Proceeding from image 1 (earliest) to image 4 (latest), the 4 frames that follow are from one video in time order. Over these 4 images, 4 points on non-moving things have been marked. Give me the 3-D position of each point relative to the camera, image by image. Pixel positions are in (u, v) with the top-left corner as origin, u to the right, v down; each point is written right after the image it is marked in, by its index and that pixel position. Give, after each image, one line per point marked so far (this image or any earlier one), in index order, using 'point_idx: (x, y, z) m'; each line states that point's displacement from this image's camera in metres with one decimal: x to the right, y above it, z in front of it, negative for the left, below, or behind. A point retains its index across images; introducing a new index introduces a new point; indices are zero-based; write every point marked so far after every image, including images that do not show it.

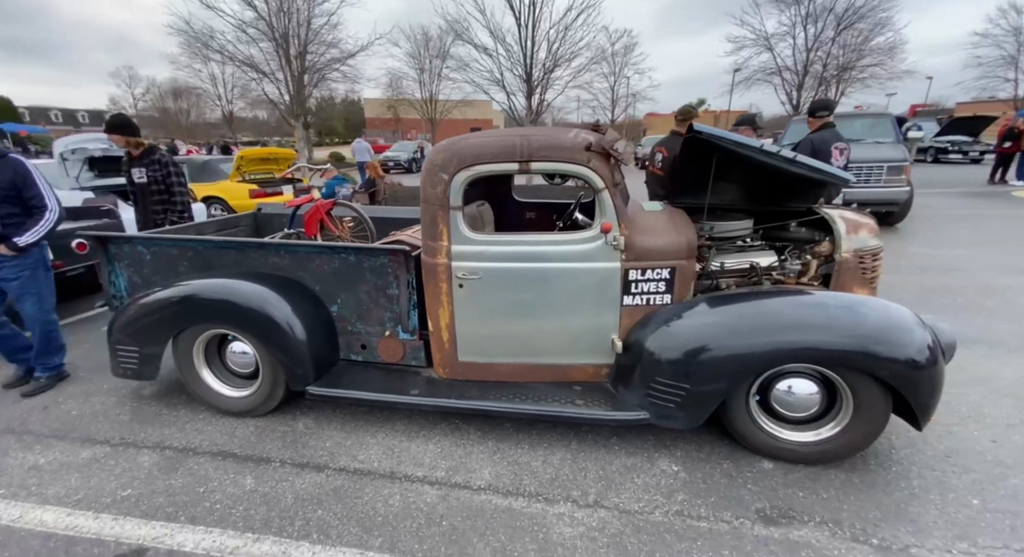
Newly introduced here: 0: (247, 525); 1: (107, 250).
0: (-1.2, -1.1, +2.0) m
1: (-2.7, +0.2, +3.1) m
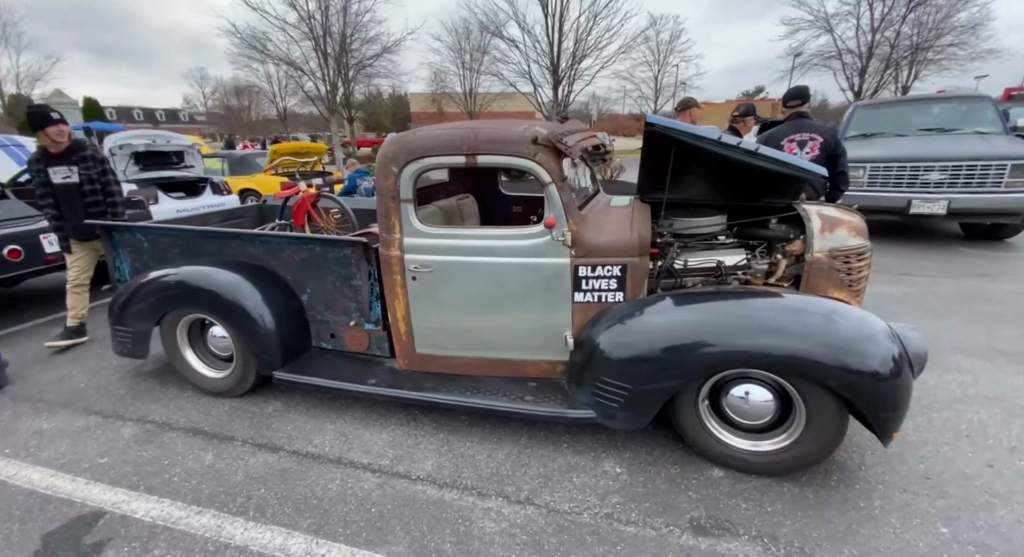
0: (-1.5, -1.1, +2.2) m
1: (-2.9, +0.3, +3.3) m
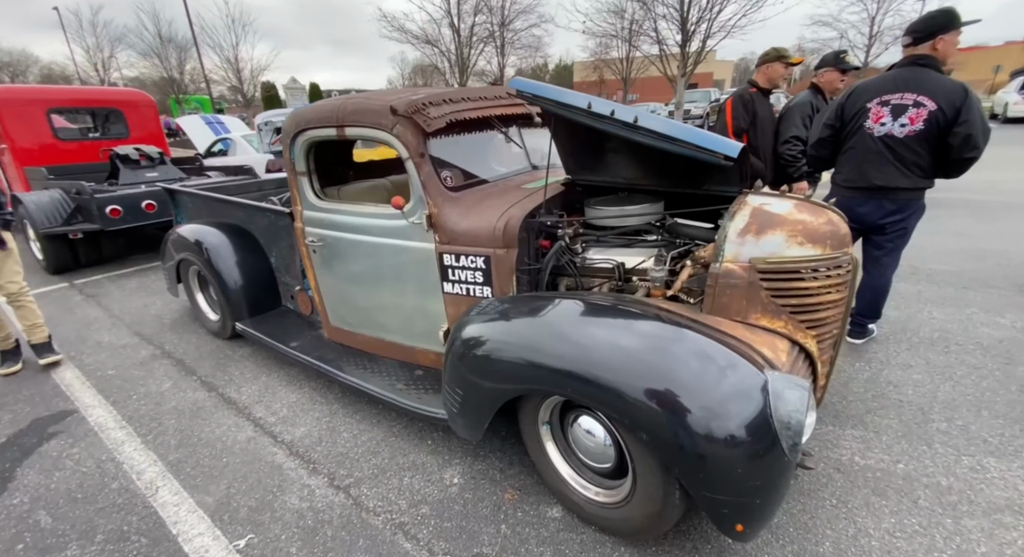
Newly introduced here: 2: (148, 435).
0: (-2.3, -0.8, +2.7) m
1: (-3.1, +0.7, +4.1) m
2: (-2.0, -0.9, +2.5) m
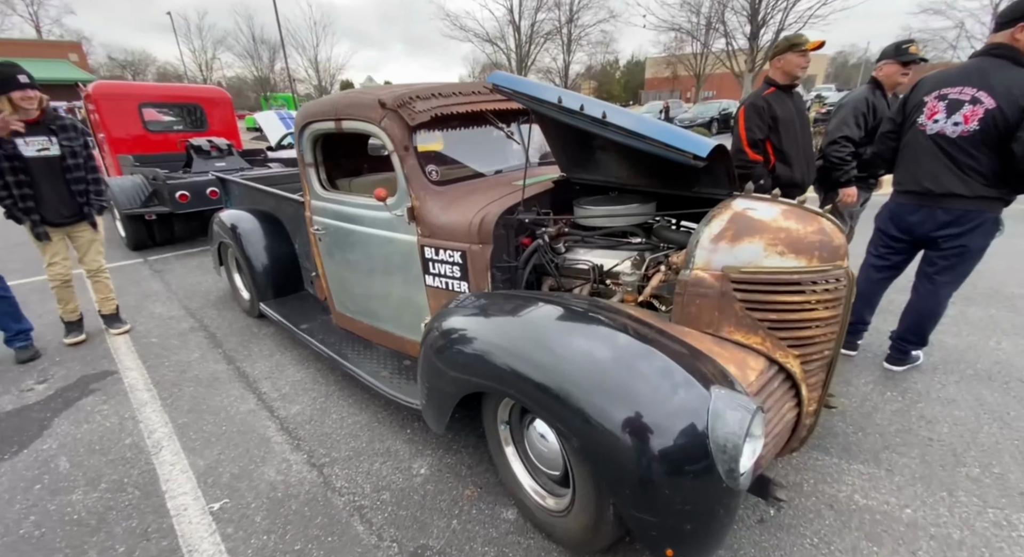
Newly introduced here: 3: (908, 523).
0: (-2.3, -0.7, +3.0) m
1: (-2.9, +0.9, +4.5) m
2: (-2.1, -0.7, +2.7) m
3: (+1.5, -1.0, +1.8) m
